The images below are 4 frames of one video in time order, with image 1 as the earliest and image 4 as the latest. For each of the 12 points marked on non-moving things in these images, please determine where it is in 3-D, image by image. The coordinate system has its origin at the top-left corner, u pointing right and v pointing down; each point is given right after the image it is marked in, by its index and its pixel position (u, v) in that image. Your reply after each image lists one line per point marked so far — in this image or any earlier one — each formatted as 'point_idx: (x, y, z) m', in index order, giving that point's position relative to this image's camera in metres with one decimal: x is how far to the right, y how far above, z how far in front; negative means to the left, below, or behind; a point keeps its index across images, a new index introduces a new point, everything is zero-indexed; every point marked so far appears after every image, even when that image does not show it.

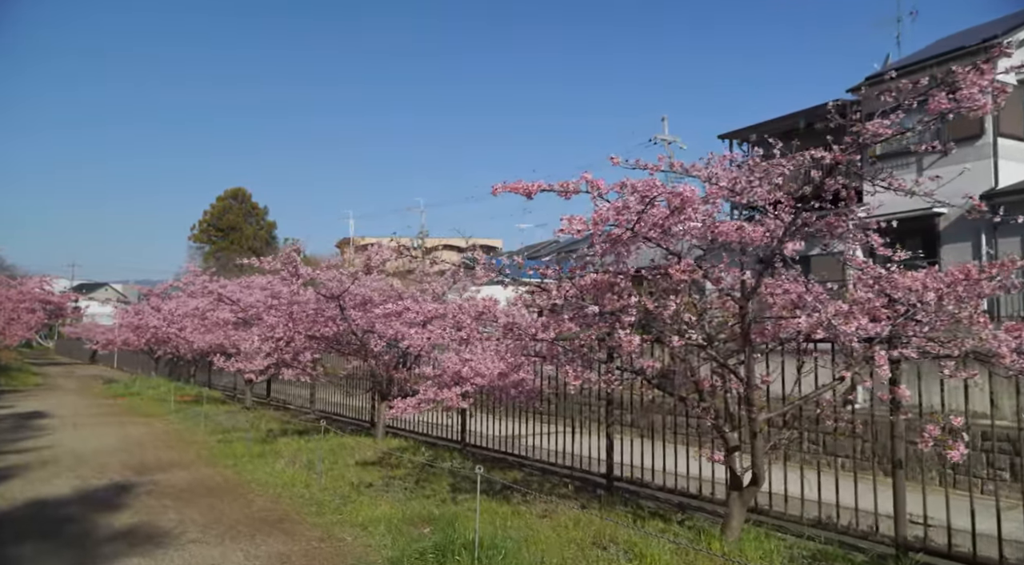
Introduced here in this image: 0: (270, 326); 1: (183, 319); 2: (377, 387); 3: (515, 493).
0: (-3.8, -0.7, +11.5) m
1: (-7.7, -0.9, +17.1) m
2: (-2.1, -1.6, +11.2) m
3: (0.0, -2.3, +7.8) m
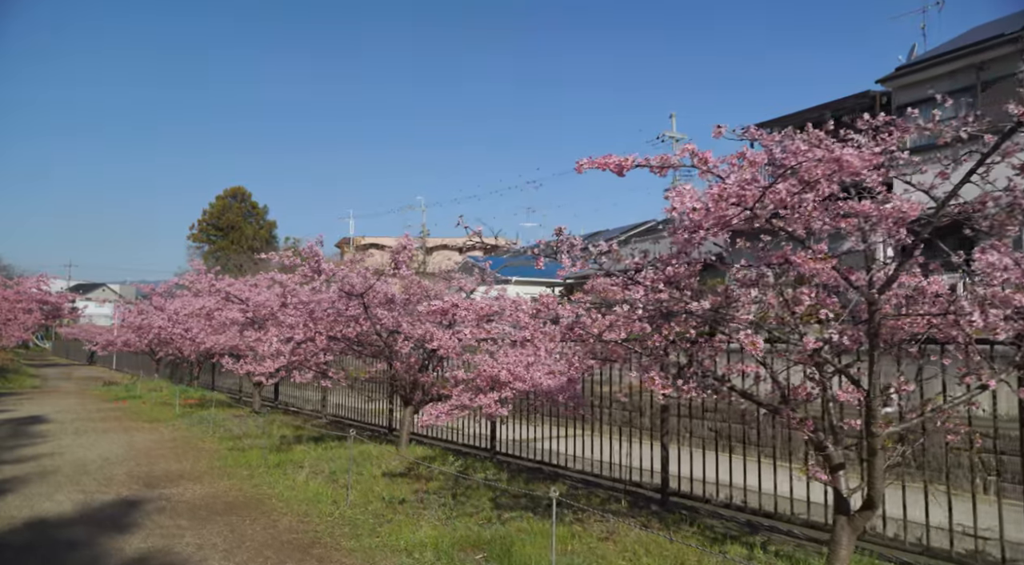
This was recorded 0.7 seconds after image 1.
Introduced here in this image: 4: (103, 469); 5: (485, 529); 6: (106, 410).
0: (-3.3, -0.6, +10.8) m
1: (-7.2, -0.8, +16.3) m
2: (-1.6, -1.6, +10.4) m
3: (+0.5, -2.2, +7.1) m
4: (-5.3, -2.4, +9.4) m
5: (-0.2, -2.1, +6.2) m
6: (-9.7, -3.0, +17.3) m
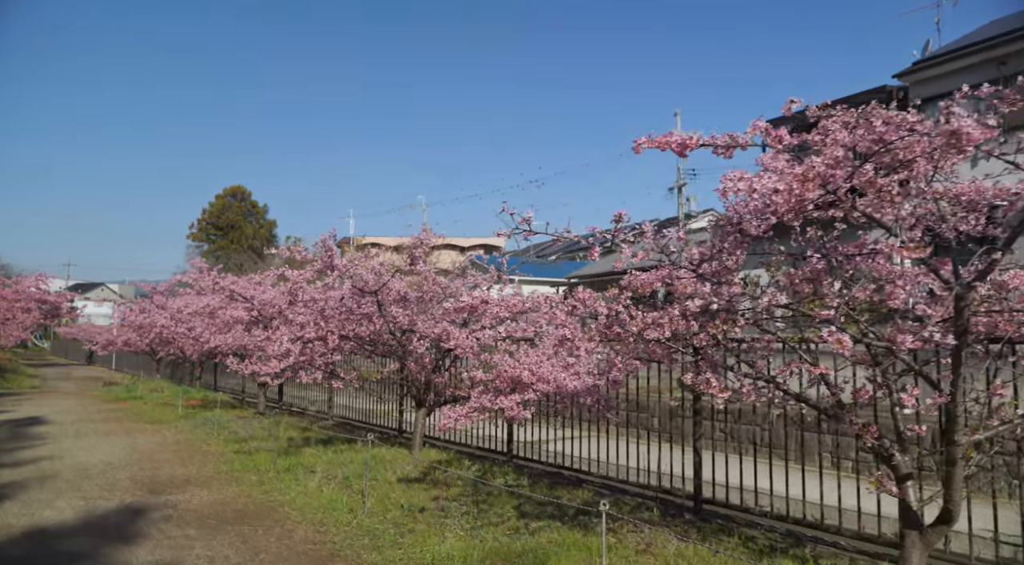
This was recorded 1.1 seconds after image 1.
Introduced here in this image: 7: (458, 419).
0: (-3.1, -0.6, +10.4) m
1: (-7.0, -0.8, +15.9) m
2: (-1.4, -1.5, +10.1) m
3: (+0.8, -2.2, +6.7) m
4: (-5.0, -2.4, +9.0) m
5: (0.0, -2.1, +5.8) m
6: (-9.4, -3.0, +17.0) m
7: (-0.6, -1.5, +8.0) m
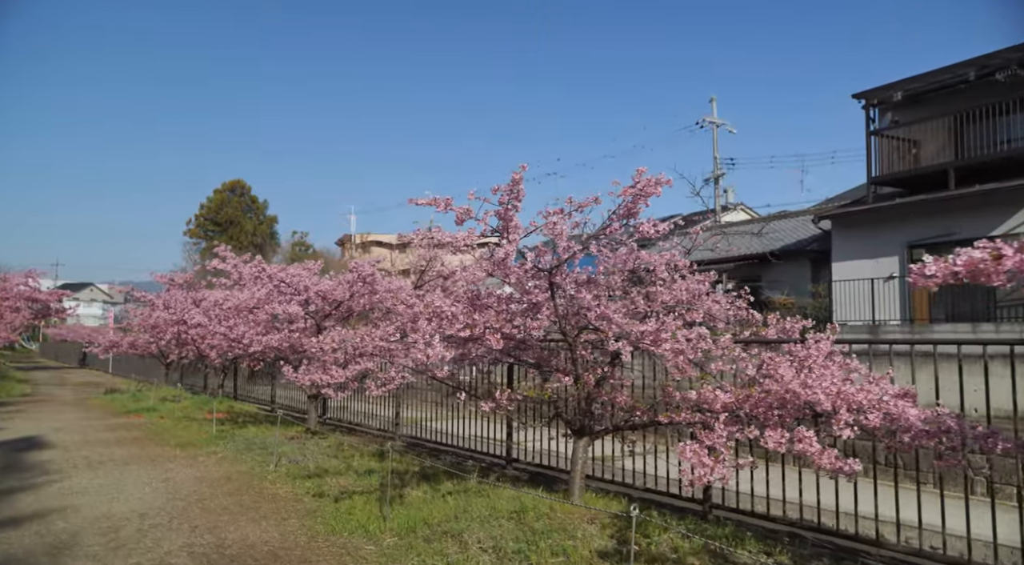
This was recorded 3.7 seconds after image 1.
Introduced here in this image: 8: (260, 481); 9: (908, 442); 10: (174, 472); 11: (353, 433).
0: (-1.2, -0.4, +7.6) m
1: (-5.1, -0.6, +13.0) m
2: (+0.6, -1.3, +7.2) m
3: (+2.7, -2.0, +3.9) m
4: (-3.1, -2.1, +6.1) m
5: (+2.0, -1.9, +3.0) m
6: (-7.6, -2.8, +14.0) m
7: (+1.4, -1.3, +5.2) m
8: (-3.0, -2.3, +8.5) m
9: (+2.6, -1.0, +4.8) m
10: (-4.3, -2.4, +9.2) m
11: (-2.7, -2.6, +12.6) m
